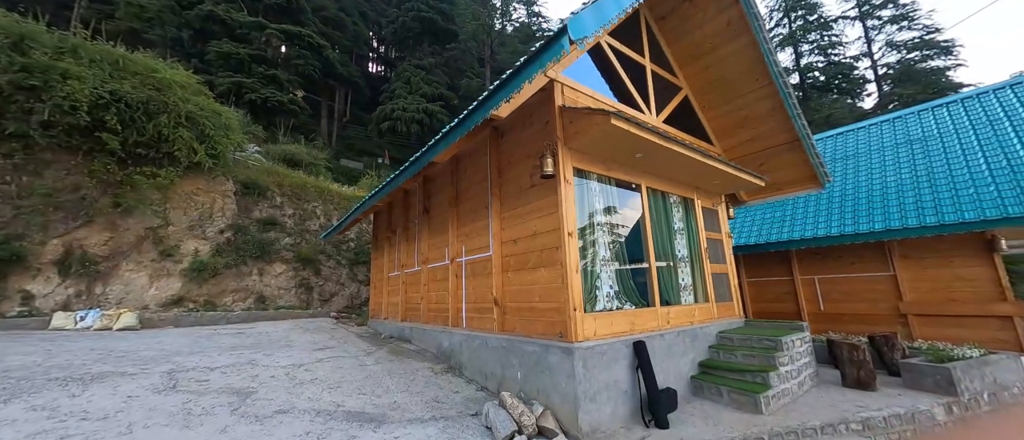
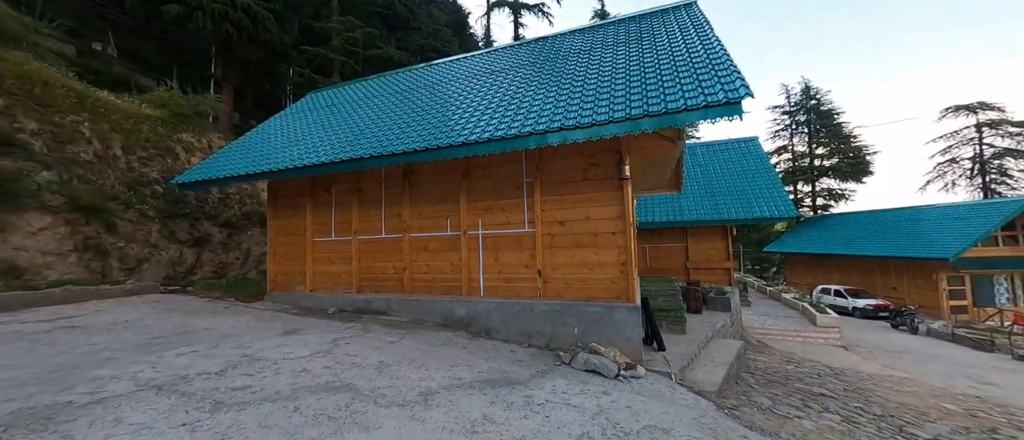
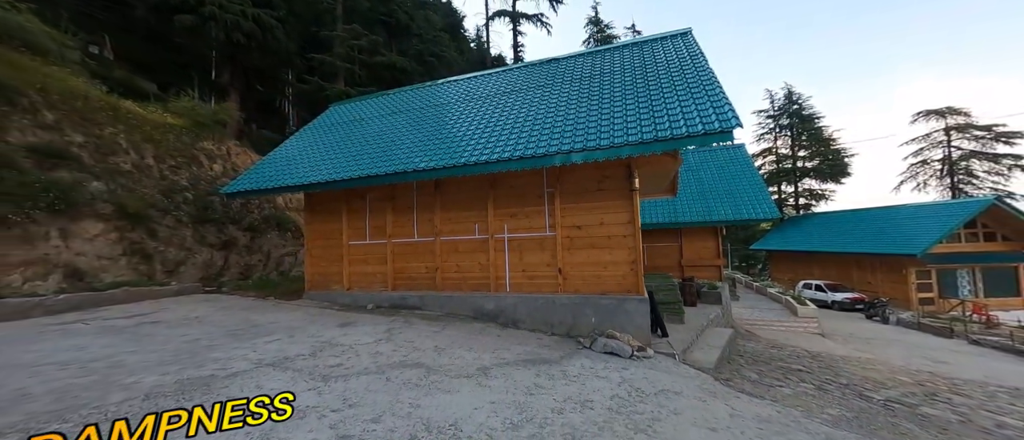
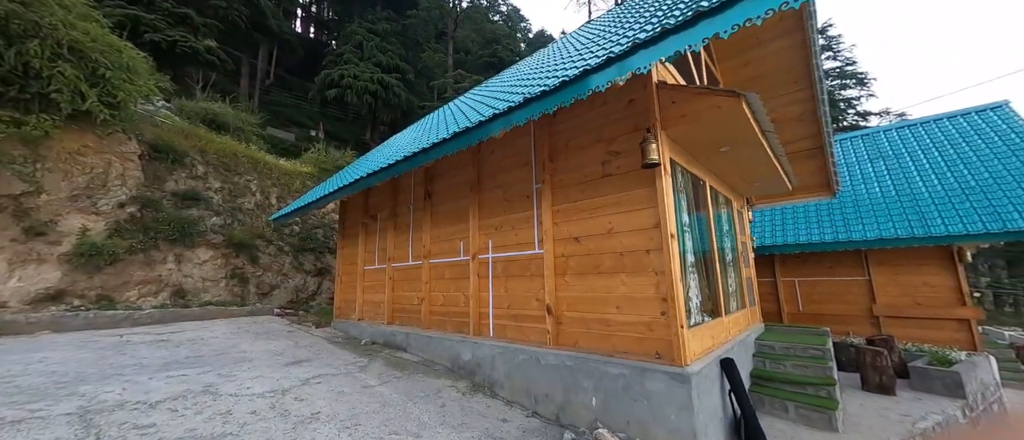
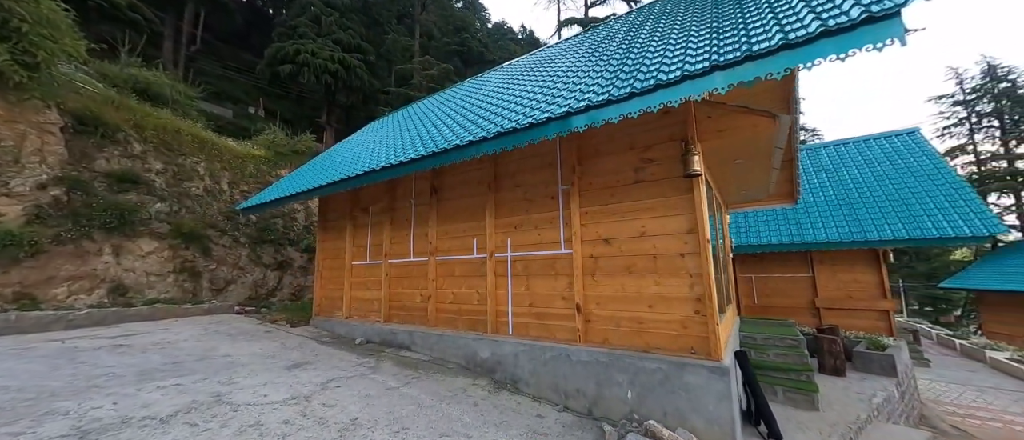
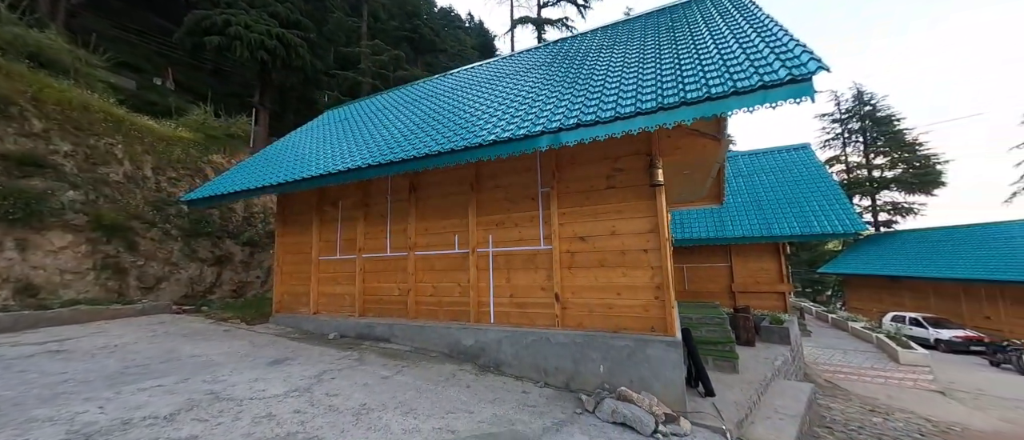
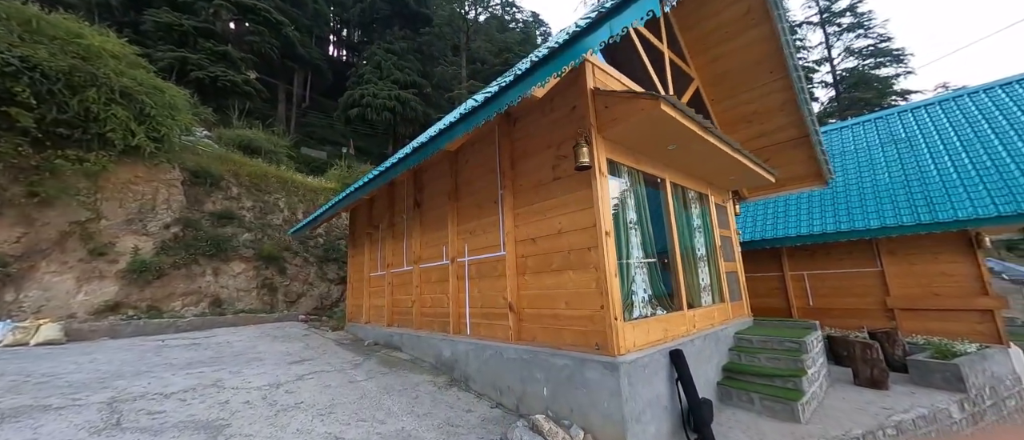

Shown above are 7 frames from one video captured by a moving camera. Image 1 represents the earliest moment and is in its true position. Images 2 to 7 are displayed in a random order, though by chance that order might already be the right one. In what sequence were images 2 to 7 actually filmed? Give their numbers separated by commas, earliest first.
7, 4, 5, 6, 2, 3
